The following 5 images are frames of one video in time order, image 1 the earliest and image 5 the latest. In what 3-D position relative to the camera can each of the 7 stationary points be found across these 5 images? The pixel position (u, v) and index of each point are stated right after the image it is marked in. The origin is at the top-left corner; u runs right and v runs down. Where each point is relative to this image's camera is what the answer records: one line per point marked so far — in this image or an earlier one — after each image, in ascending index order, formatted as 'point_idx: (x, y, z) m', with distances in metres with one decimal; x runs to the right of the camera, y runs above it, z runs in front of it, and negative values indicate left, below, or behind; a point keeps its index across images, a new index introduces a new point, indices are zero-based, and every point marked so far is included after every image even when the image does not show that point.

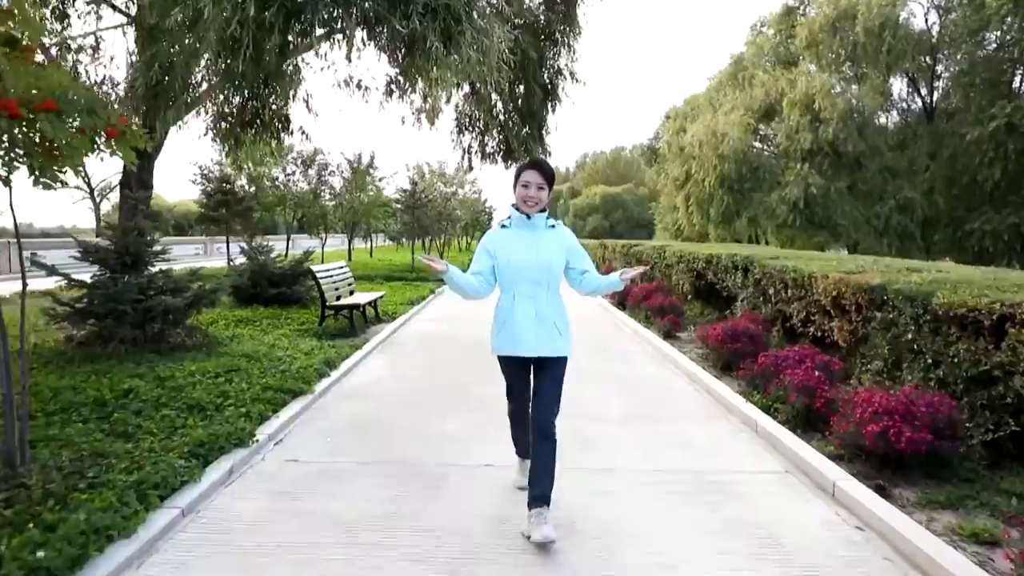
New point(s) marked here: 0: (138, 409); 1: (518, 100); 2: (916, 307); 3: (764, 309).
0: (-3.4, -1.1, +5.5) m
1: (+0.1, +3.3, +10.5) m
2: (+3.7, -0.2, +5.6) m
3: (+3.8, -0.3, +9.1) m
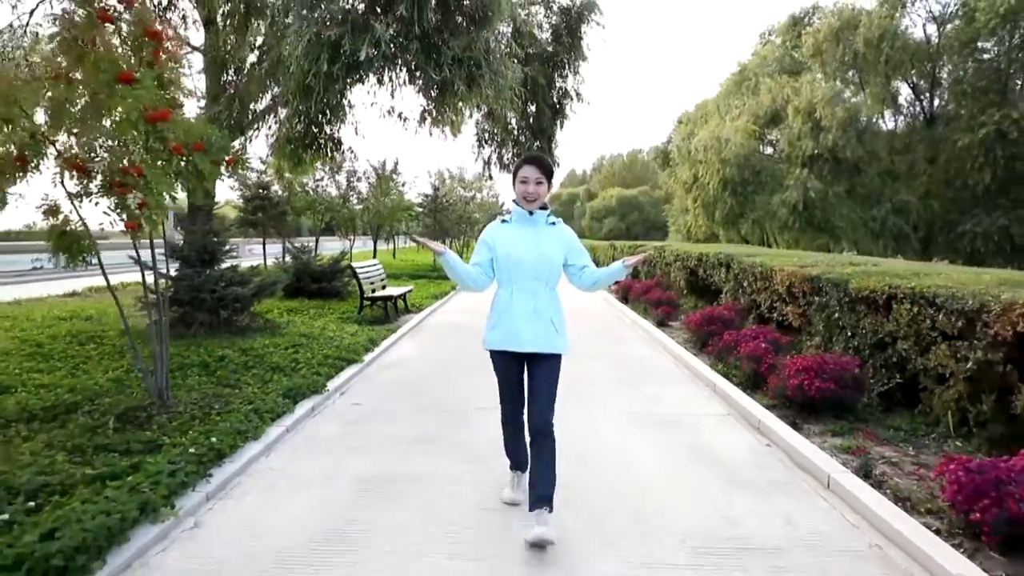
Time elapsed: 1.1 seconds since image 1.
0: (-3.3, -1.0, +7.2) m
1: (+0.4, +3.4, +12.1) m
2: (+3.8, 0.0, +7.1) m
3: (+4.0, -0.2, +10.6) m
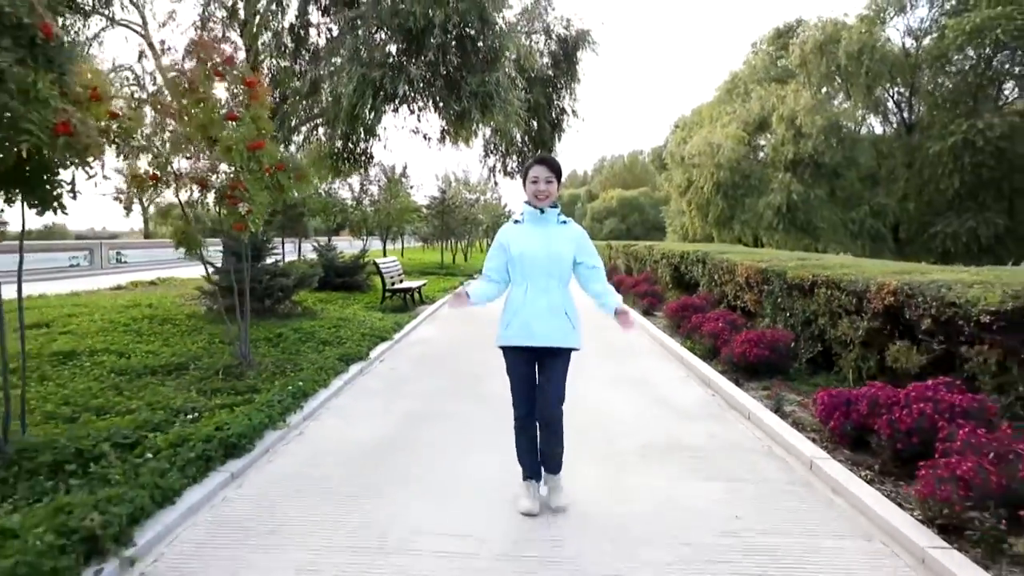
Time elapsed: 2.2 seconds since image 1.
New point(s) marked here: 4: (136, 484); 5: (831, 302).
0: (-3.2, -0.8, +9.0) m
1: (+0.5, +3.5, +13.8) m
2: (+3.9, +0.1, +8.8) m
3: (+4.0, 0.0, +12.3) m
4: (-2.4, -1.2, +3.9) m
5: (+3.9, -0.2, +7.3) m
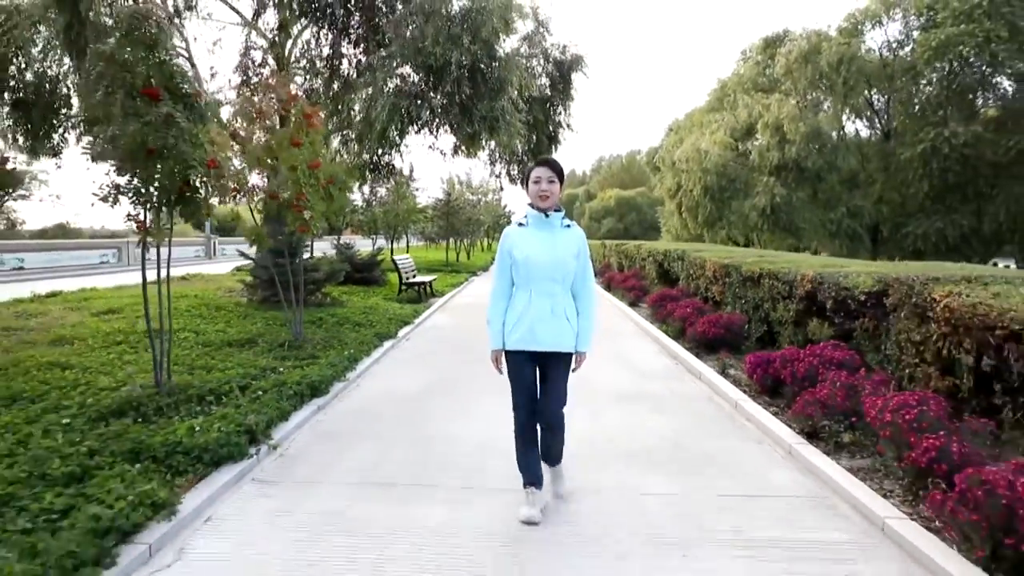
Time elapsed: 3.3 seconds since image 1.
0: (-3.2, -0.7, +10.7) m
1: (+0.5, +3.7, +15.6) m
2: (+3.9, +0.3, +10.6) m
3: (+4.1, +0.1, +14.1) m
4: (-2.3, -1.1, +5.7) m
5: (+3.9, 0.0, +9.1) m
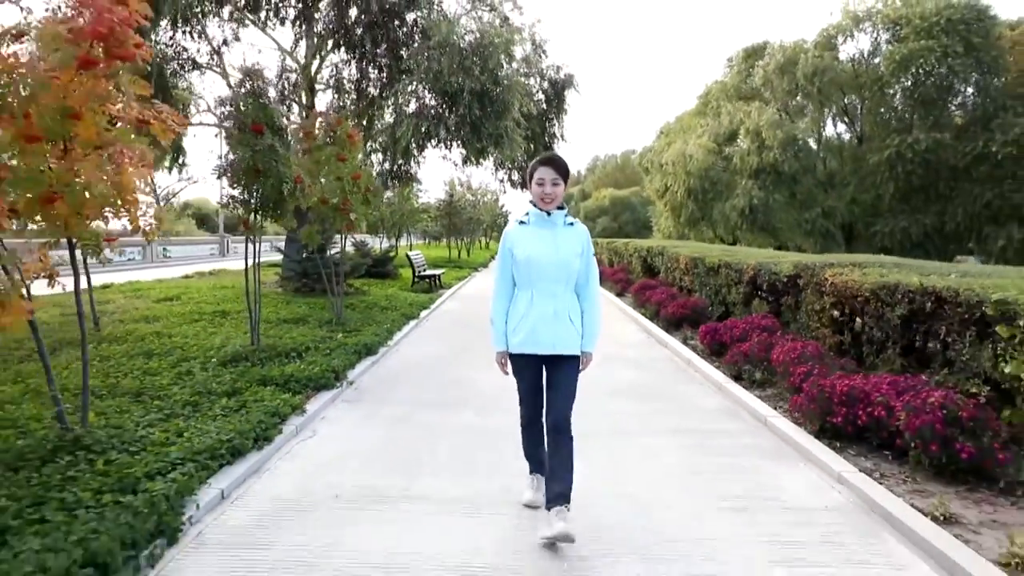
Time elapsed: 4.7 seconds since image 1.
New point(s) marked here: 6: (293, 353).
0: (-3.1, -0.4, +12.8) m
1: (+0.5, +3.9, +17.6) m
2: (+4.0, +0.5, +12.7) m
3: (+4.1, +0.3, +16.1) m
4: (-2.2, -0.9, +7.7) m
5: (+4.0, +0.2, +11.2) m
6: (-2.8, -0.9, +7.9) m
